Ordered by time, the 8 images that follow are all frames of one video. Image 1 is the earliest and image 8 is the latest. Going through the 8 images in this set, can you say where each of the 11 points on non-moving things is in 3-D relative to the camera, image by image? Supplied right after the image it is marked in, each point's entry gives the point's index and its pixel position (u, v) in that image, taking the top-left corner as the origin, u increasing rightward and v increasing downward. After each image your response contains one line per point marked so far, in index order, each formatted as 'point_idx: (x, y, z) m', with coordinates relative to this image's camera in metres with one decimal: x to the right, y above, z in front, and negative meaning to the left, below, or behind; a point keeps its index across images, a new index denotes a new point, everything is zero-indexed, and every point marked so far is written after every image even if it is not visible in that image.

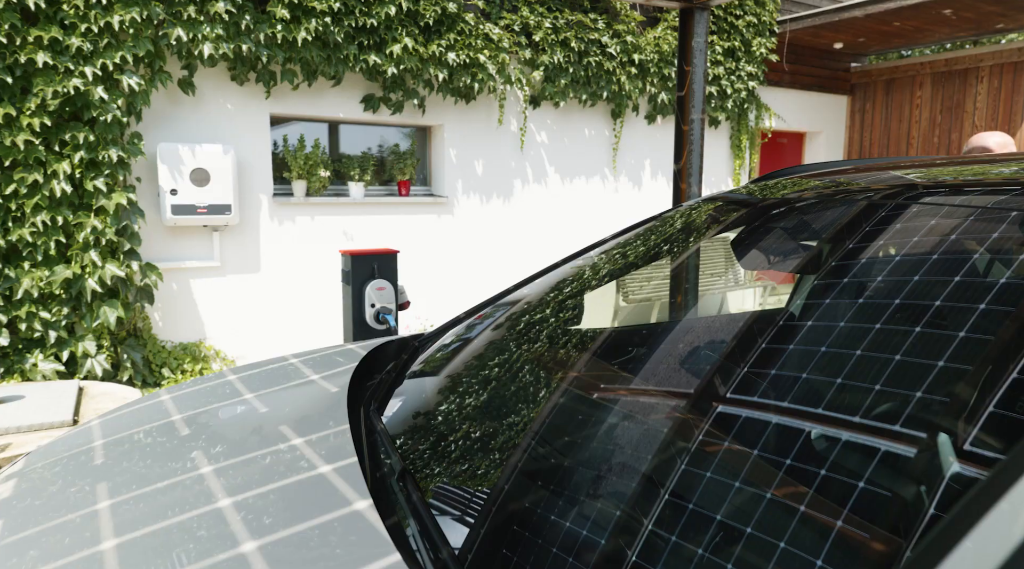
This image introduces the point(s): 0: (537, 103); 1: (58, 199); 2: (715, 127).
0: (+0.3, +1.8, +7.0) m
1: (-3.1, +0.6, +4.9) m
2: (+2.4, +1.9, +8.6) m
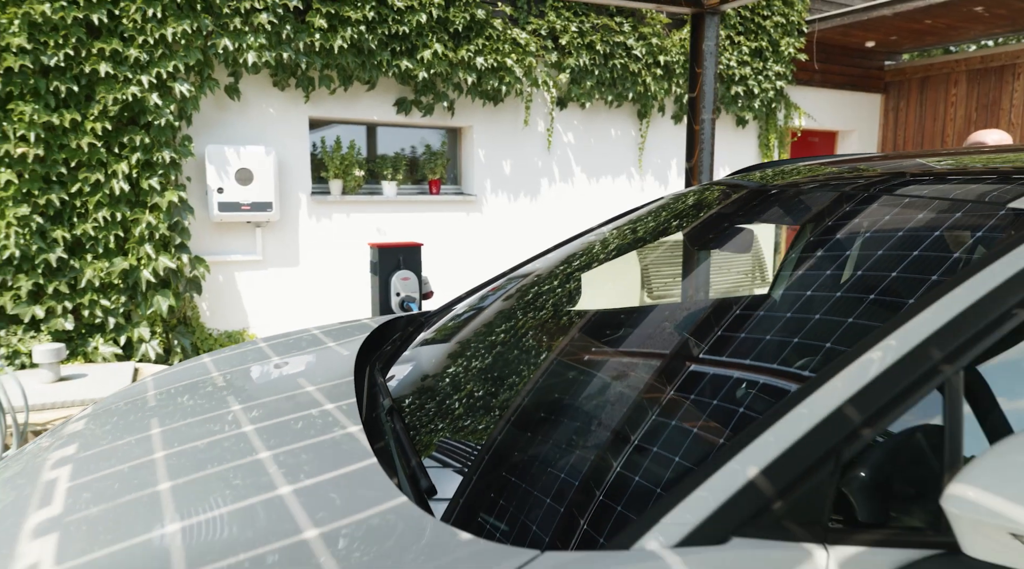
0: (+0.5, +1.8, +7.3) m
1: (-2.9, +0.6, +5.3) m
2: (+2.8, +1.9, +8.7) m
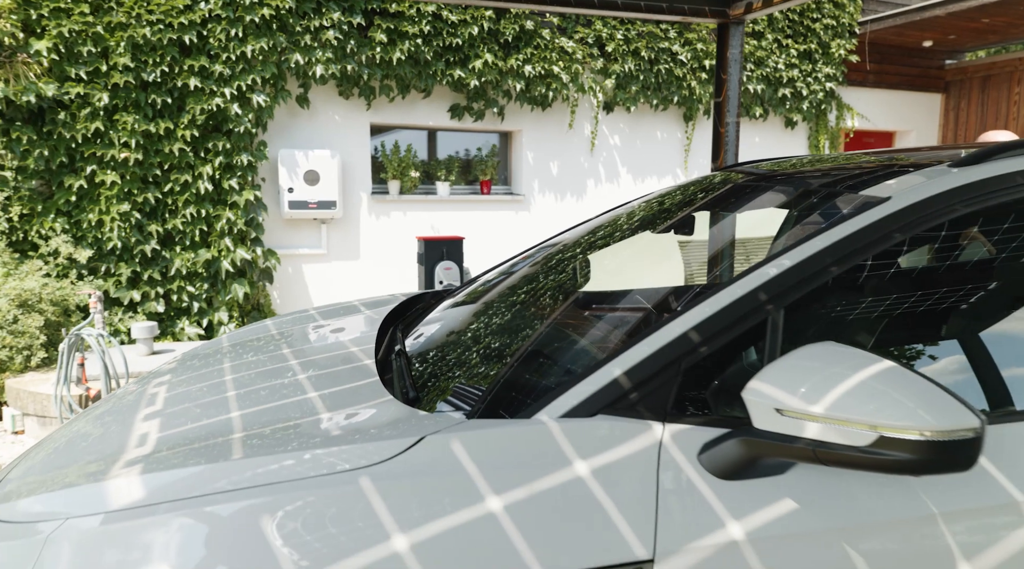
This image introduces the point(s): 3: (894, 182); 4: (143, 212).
0: (+1.0, +1.9, +7.6) m
1: (-2.6, +0.7, +6.0) m
2: (+3.4, +1.9, +8.9) m
3: (+0.8, +0.2, +1.5) m
4: (-3.0, +0.6, +5.9) m
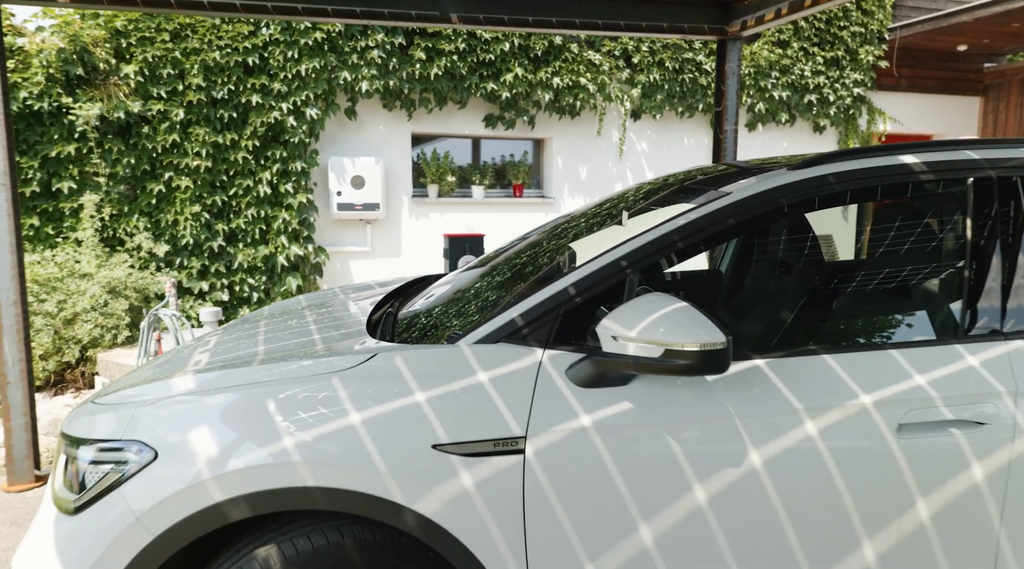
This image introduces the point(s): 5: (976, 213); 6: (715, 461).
0: (+1.4, +1.9, +8.1) m
1: (-2.3, +0.8, +6.8) m
2: (+3.9, +1.9, +9.2) m
3: (+0.7, +0.3, +2.0) m
4: (-2.8, +0.7, +6.7) m
5: (+1.3, +0.2, +2.0) m
6: (+0.5, -0.4, +1.8) m
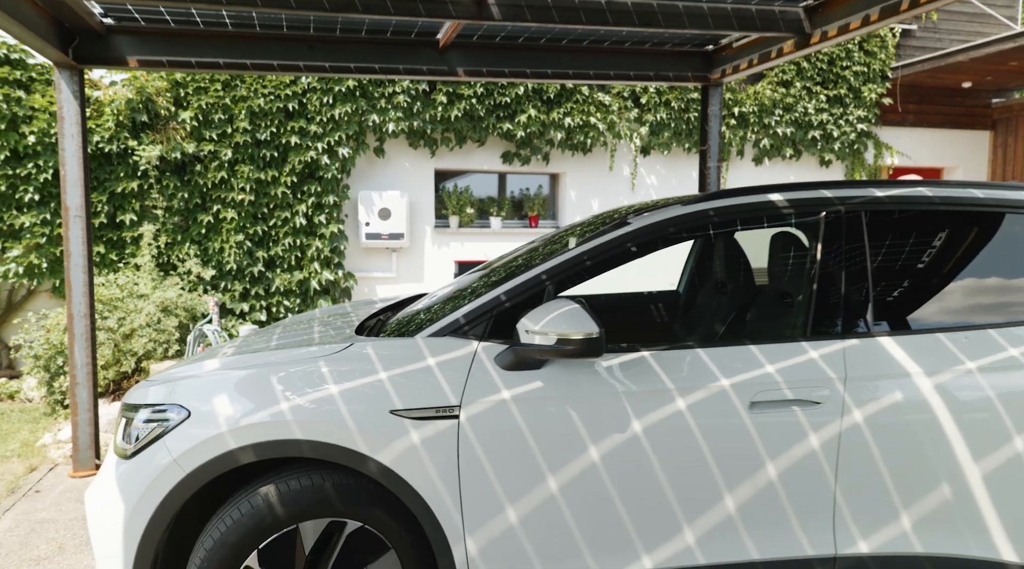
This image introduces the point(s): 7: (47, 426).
0: (+1.6, +1.6, +8.7) m
1: (-2.2, +0.6, +7.6) m
2: (+4.1, +1.6, +9.6) m
3: (+0.5, +0.2, +2.6) m
4: (-2.7, +0.4, +7.5) m
5: (+1.1, +0.2, +2.5) m
6: (+0.3, -0.5, +2.3) m
7: (-3.8, -1.2, +6.0) m
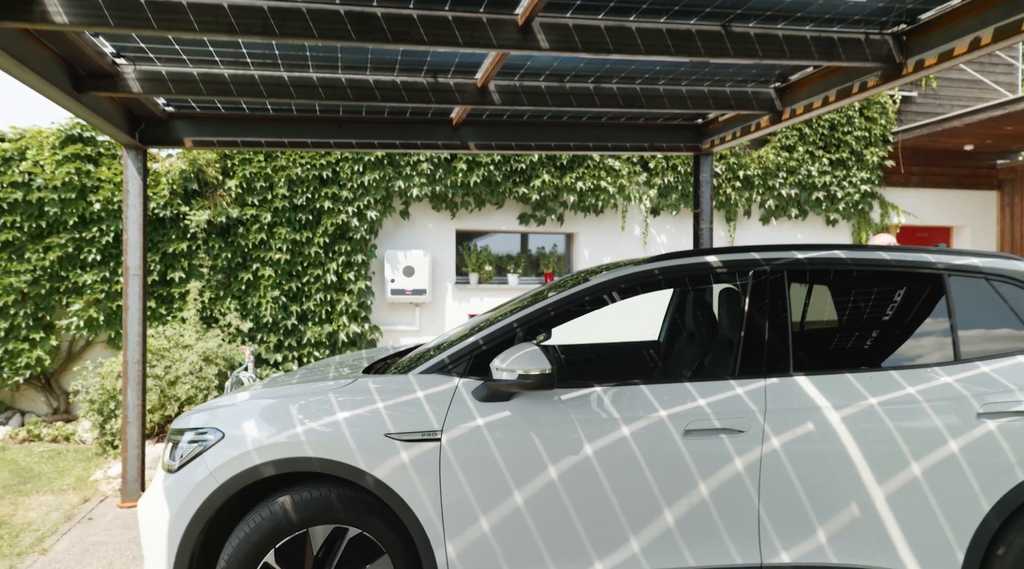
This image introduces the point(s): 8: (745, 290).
0: (+1.8, +0.9, +9.2) m
1: (-2.1, 0.0, +8.2) m
2: (+4.4, +0.8, +10.0) m
3: (+0.4, 0.0, +3.1) m
4: (-2.5, -0.1, +8.2) m
5: (+1.0, 0.0, +3.0) m
6: (+0.2, -0.6, +2.8) m
7: (-3.8, -1.6, +6.6) m
8: (+1.0, 0.0, +3.0) m
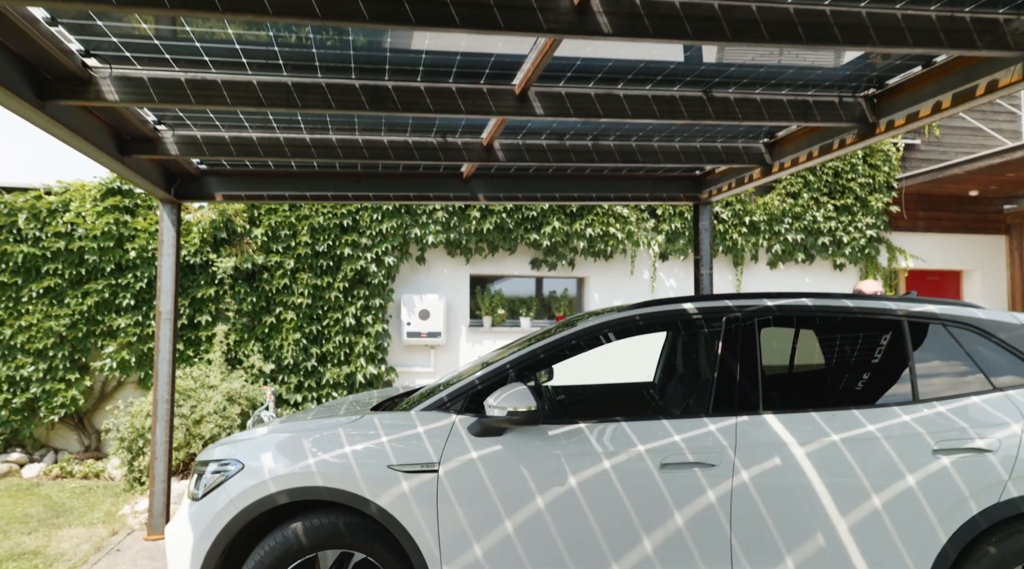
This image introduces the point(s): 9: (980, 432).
0: (+2.0, +0.3, +9.5) m
1: (-1.9, -0.5, +8.6) m
2: (+4.6, +0.2, +10.2) m
3: (+0.4, -0.2, +3.4) m
4: (-2.4, -0.6, +8.5) m
5: (+1.0, -0.2, +3.3) m
6: (+0.2, -0.8, +3.1) m
7: (-3.7, -2.0, +7.0) m
8: (+0.9, -0.2, +3.3) m
9: (+1.9, -0.6, +3.0) m
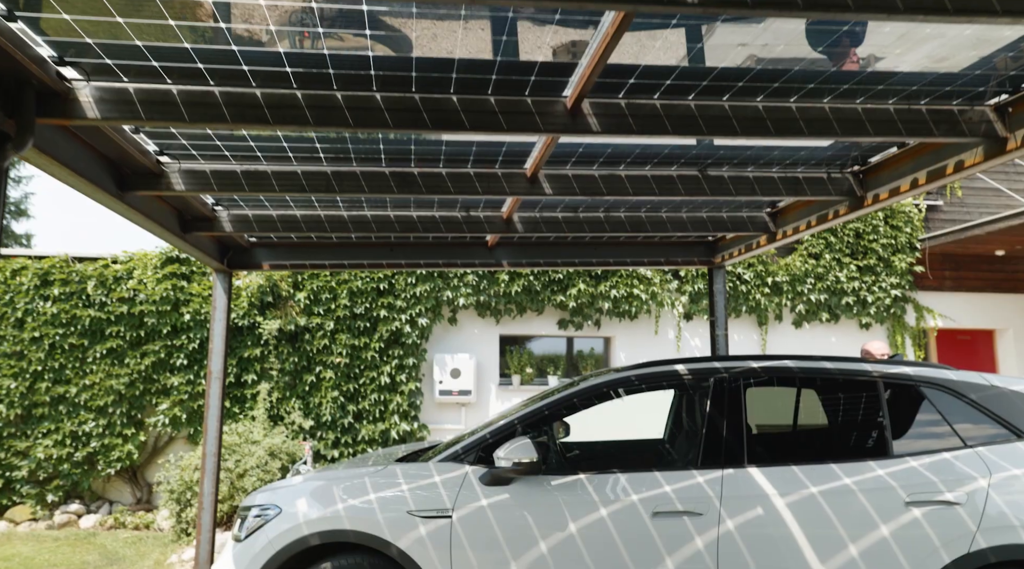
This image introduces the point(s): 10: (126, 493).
0: (+2.4, -0.4, +9.8) m
1: (-1.6, -1.3, +9.0) m
2: (+5.0, -0.6, +10.3) m
3: (+0.4, -0.5, +3.8) m
4: (-2.0, -1.4, +9.0) m
5: (+1.0, -0.6, +3.6) m
6: (+0.2, -1.1, +3.4) m
7: (-3.4, -2.7, +7.4) m
8: (+1.0, -0.5, +3.6) m
9: (+1.9, -0.9, +3.2) m
10: (-4.6, -2.5, +8.8) m
